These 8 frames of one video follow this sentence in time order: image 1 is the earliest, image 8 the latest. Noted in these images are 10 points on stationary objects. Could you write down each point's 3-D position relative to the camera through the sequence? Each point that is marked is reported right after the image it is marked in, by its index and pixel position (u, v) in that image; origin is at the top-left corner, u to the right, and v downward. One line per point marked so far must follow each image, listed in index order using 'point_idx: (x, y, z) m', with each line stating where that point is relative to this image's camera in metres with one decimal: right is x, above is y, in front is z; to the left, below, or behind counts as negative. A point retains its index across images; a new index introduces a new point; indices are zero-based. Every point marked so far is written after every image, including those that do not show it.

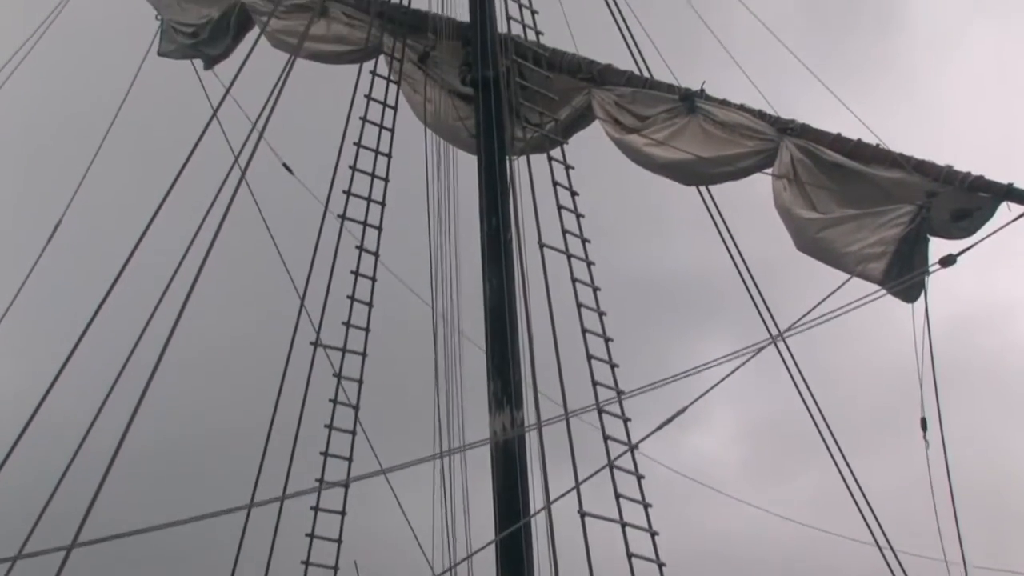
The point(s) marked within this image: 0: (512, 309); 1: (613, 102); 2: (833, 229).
0: (0.0, -0.2, +9.6) m
1: (+1.0, +1.8, +10.1) m
2: (+3.0, +0.6, +9.9) m
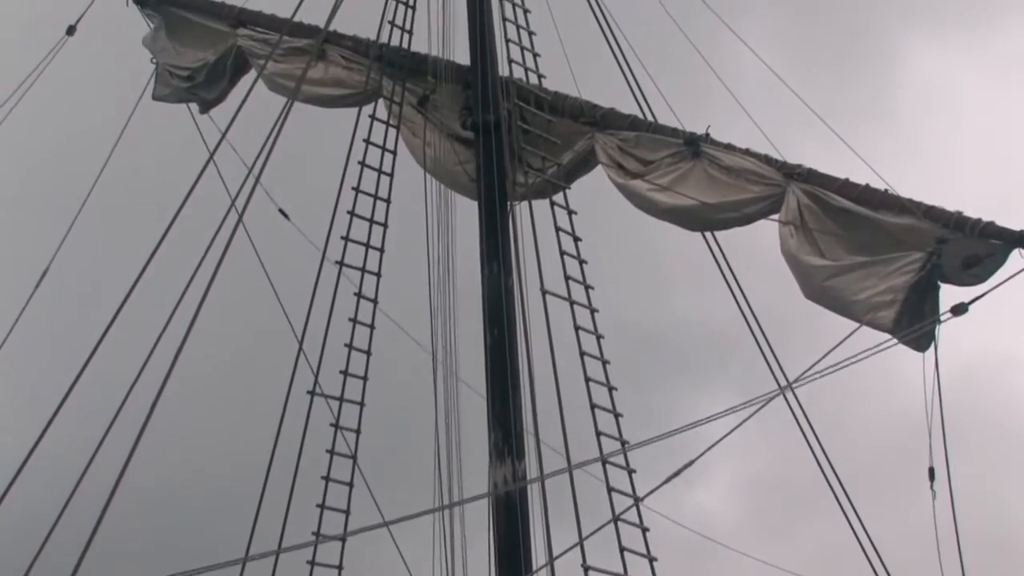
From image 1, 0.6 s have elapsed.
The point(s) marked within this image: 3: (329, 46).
0: (0.0, -0.6, +9.3) m
1: (+1.0, +1.4, +10.0) m
2: (+3.0, +0.1, +9.6) m
3: (-1.8, +2.3, +10.0) m
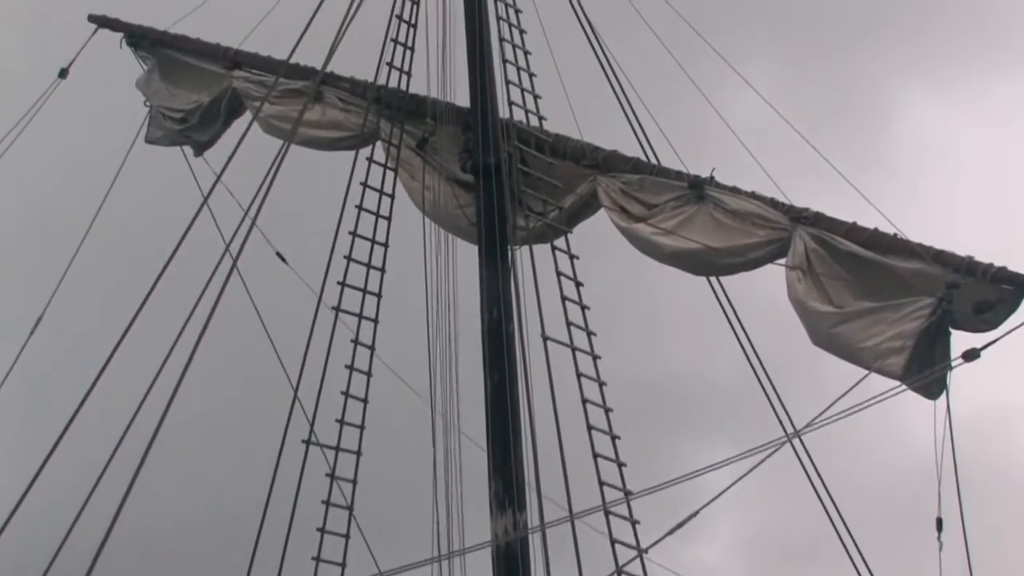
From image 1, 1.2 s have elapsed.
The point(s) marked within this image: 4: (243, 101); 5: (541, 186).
0: (0.0, -1.0, +9.1) m
1: (+1.0, +0.9, +9.8) m
2: (+3.0, -0.3, +9.4) m
3: (-1.8, +1.9, +9.8) m
4: (-2.4, +1.7, +9.3) m
5: (+0.3, +1.0, +9.8) m
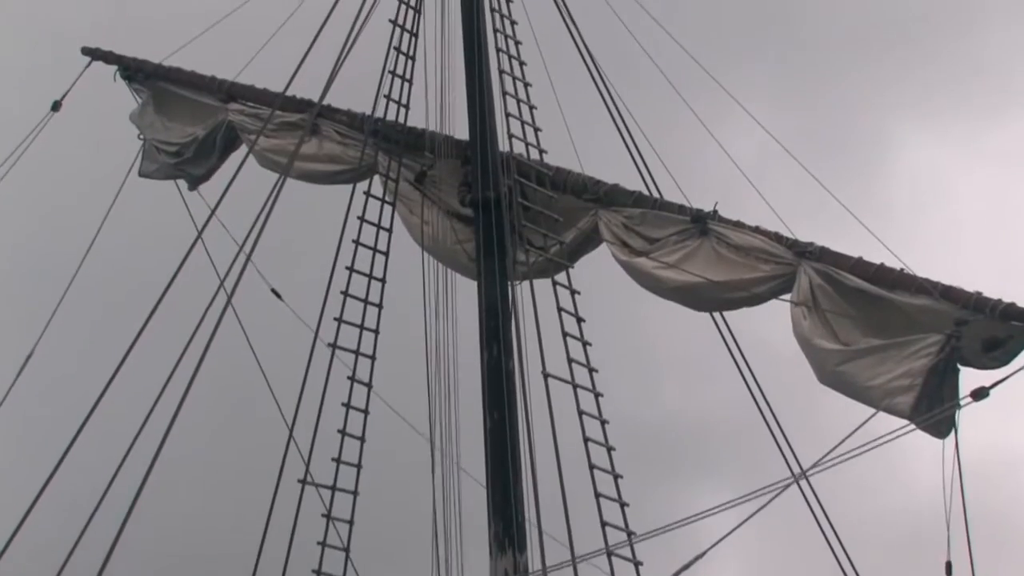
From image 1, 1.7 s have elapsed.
0: (0.0, -1.3, +8.9) m
1: (+1.0, +0.6, +9.6) m
2: (+3.0, -0.6, +9.2) m
3: (-1.8, +1.6, +9.6) m
4: (-2.4, +1.4, +9.1) m
5: (+0.3, +0.6, +9.6) m
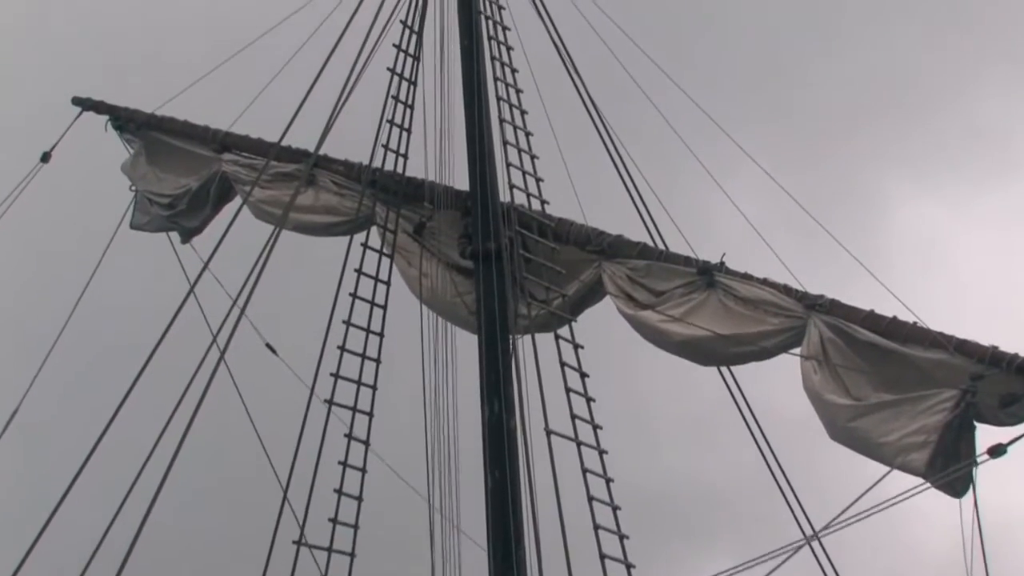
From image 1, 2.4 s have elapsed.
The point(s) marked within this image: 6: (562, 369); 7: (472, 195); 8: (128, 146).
0: (0.0, -1.8, +8.6) m
1: (+1.0, +0.1, +9.3) m
2: (+3.1, -1.1, +8.9) m
3: (-1.7, +1.1, +9.4) m
4: (-2.4, +0.9, +8.9) m
5: (+0.3, +0.1, +9.4) m
6: (+0.4, -0.7, +9.2) m
7: (-0.3, +0.8, +9.0) m
8: (-3.4, +1.2, +9.1) m
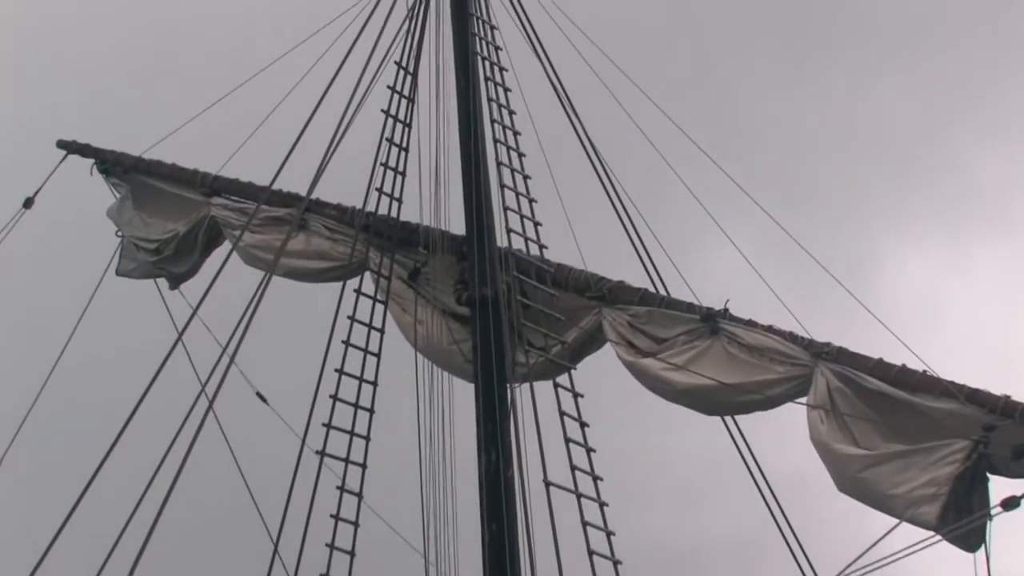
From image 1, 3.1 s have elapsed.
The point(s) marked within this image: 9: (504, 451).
0: (0.0, -2.2, +8.3) m
1: (+1.0, -0.3, +9.1) m
2: (+3.0, -1.5, +8.6) m
3: (-1.8, +0.7, +9.2) m
4: (-2.4, +0.5, +8.7) m
5: (+0.3, -0.3, +9.1) m
6: (+0.4, -1.1, +8.9) m
7: (-0.4, +0.4, +8.8) m
8: (-3.4, +0.8, +8.9) m
9: (-0.1, -1.3, +8.5) m
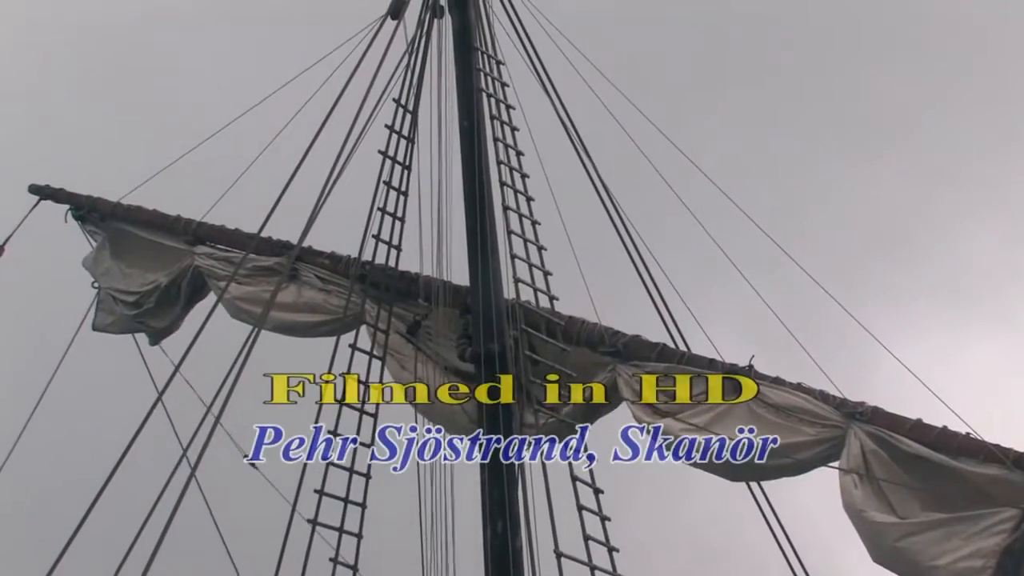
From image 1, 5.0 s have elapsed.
0: (+0.1, -2.6, +7.6) m
1: (+1.0, -0.7, +8.4) m
2: (+3.1, -1.9, +7.9) m
3: (-1.7, +0.2, +8.5) m
4: (-2.4, +0.1, +8.0) m
5: (+0.3, -0.7, +8.5) m
6: (+0.5, -1.5, +8.2) m
7: (-0.3, 0.0, +8.1) m
8: (-3.3, +0.4, +8.2) m
9: (0.0, -1.8, +7.8) m
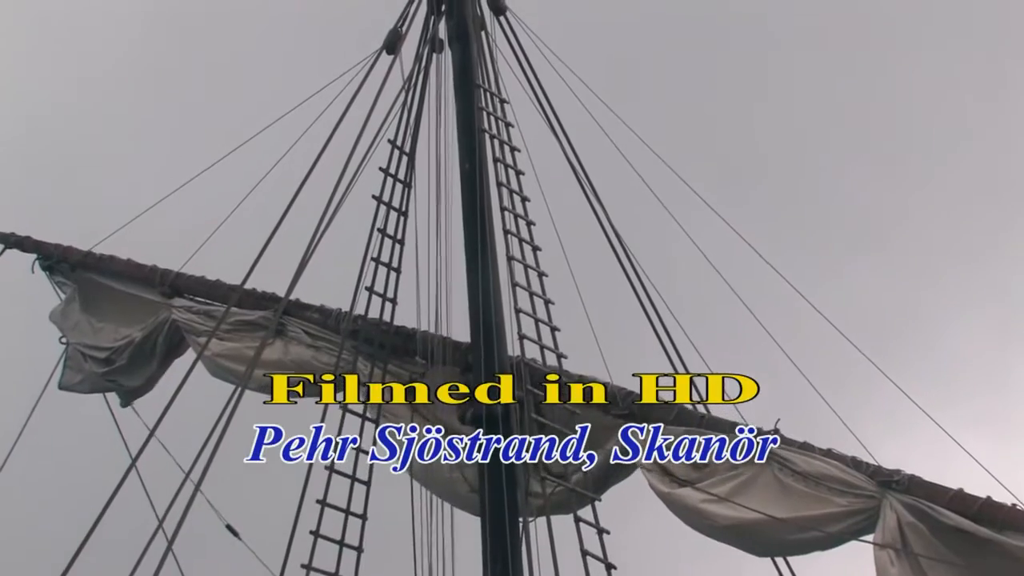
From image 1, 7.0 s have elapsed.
0: (+0.1, -3.0, +6.8) m
1: (+1.1, -1.1, +7.7) m
2: (+3.1, -2.3, +7.2) m
3: (-1.7, -0.2, +7.9) m
4: (-2.3, -0.3, +7.4) m
5: (+0.4, -1.1, +7.8) m
6: (+0.5, -2.0, +7.5) m
7: (-0.3, -0.4, +7.5) m
8: (-3.3, 0.0, +7.6) m
9: (0.0, -2.2, +7.1) m
